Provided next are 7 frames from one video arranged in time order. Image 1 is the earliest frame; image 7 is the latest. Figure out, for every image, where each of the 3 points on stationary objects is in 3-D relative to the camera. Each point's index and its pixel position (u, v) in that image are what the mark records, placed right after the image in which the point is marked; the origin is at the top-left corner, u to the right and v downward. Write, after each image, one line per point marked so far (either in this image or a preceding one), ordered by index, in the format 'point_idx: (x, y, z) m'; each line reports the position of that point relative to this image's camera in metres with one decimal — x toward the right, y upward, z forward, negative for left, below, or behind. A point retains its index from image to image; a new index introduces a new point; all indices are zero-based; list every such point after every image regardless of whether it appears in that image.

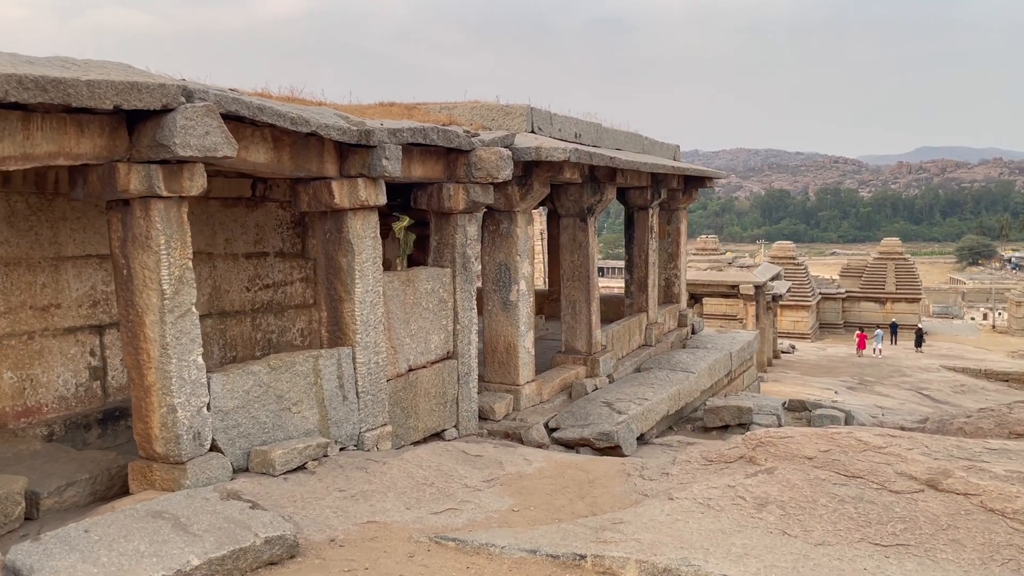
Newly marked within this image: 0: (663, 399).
0: (+1.2, -0.9, +6.6) m
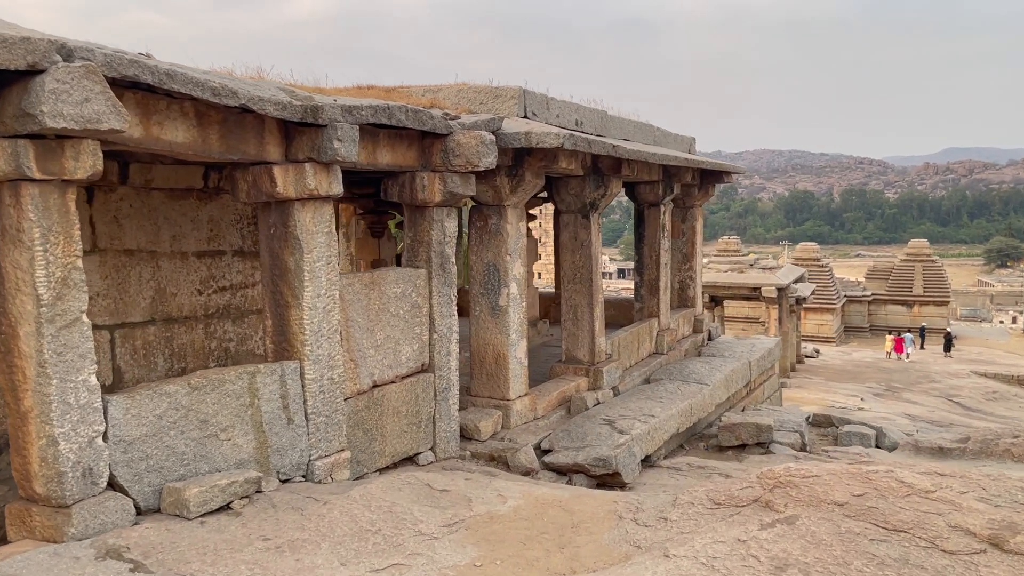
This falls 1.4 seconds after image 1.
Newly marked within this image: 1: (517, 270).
0: (+1.1, -0.9, +5.9) m
1: (0.0, +0.1, +5.4) m
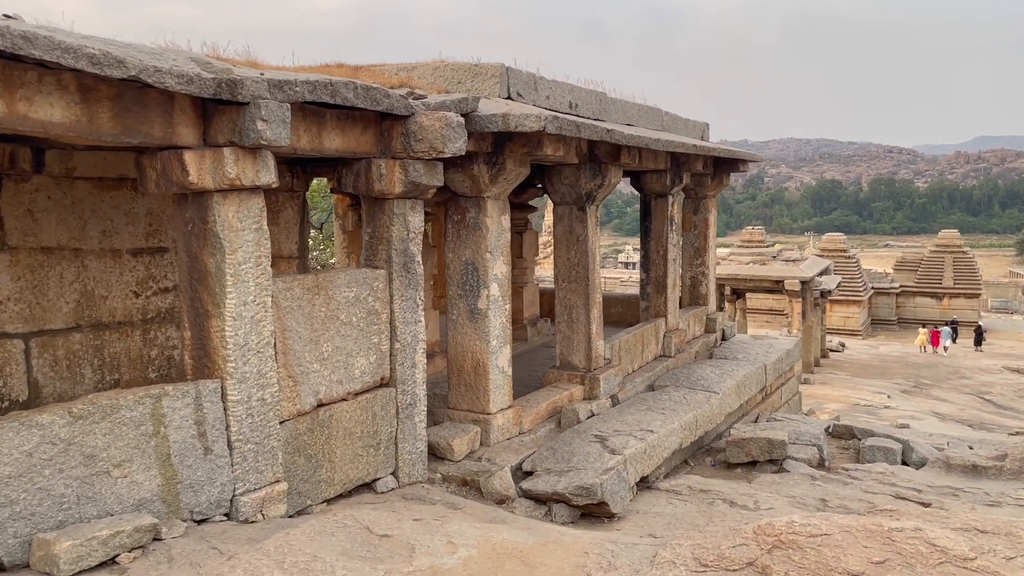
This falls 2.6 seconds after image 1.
0: (+1.0, -0.9, +5.3) m
1: (-0.1, +0.1, +4.9) m
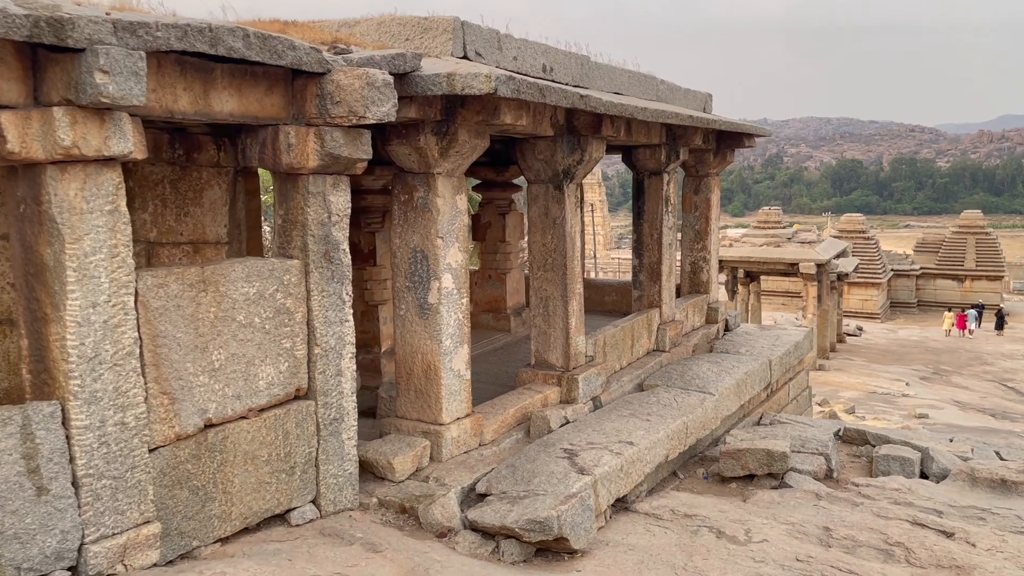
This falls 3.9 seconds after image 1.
0: (+0.8, -0.9, +4.7) m
1: (-0.3, +0.2, +4.2) m
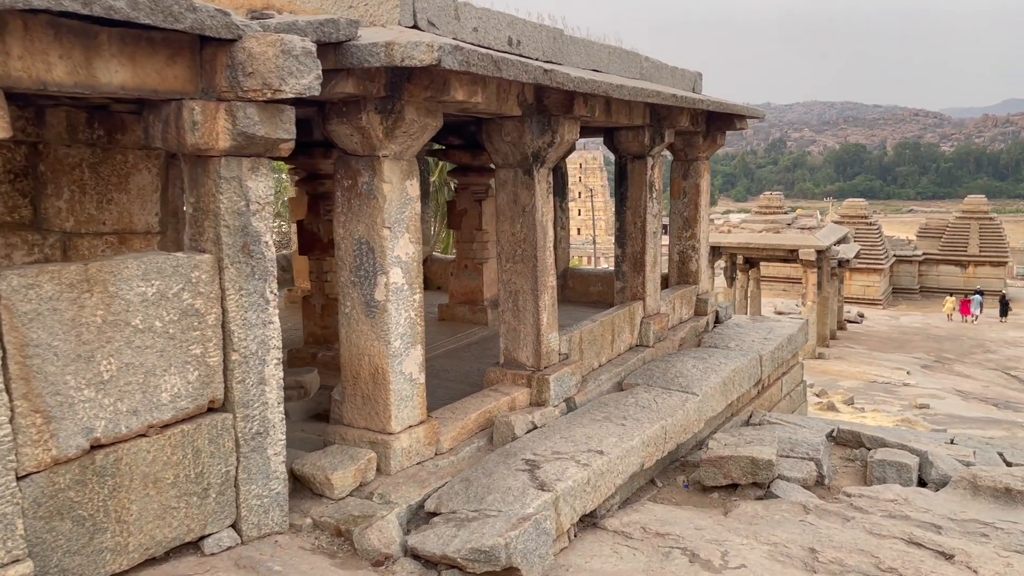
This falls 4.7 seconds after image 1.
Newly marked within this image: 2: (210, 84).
0: (+0.6, -0.8, +4.3) m
1: (-0.5, +0.2, +3.8) m
2: (-1.0, +0.7, +2.8) m
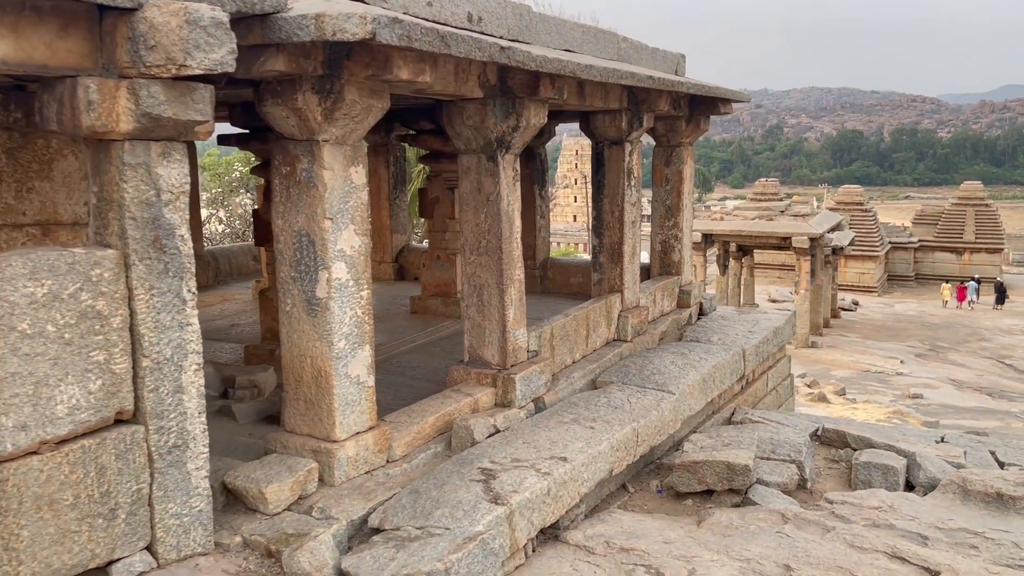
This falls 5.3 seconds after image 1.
0: (+0.4, -0.8, +4.0) m
1: (-0.7, +0.2, +3.5) m
2: (-1.2, +0.7, +2.5) m
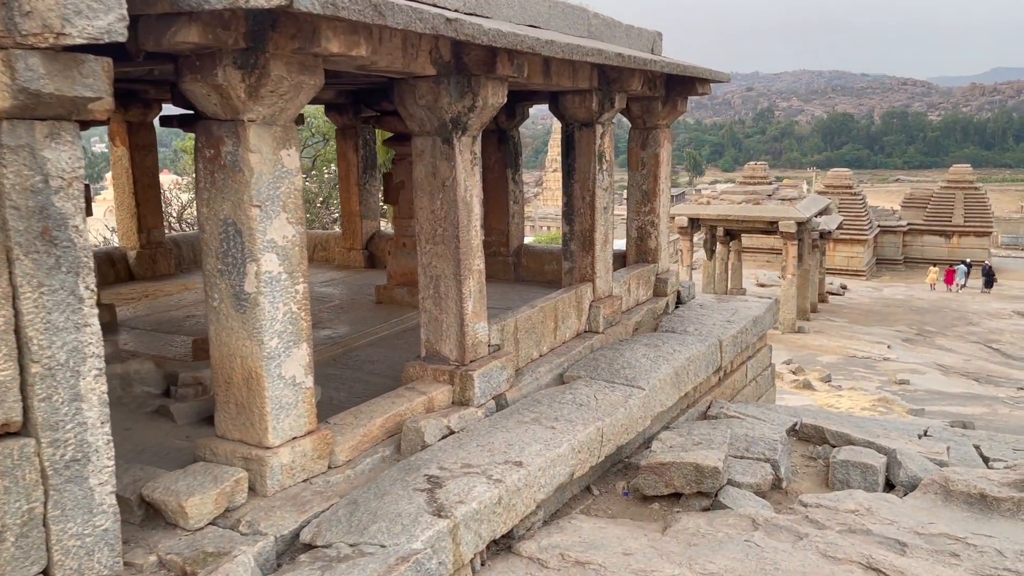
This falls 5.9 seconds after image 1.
0: (+0.2, -0.8, +3.7) m
1: (-0.9, +0.2, +3.2) m
2: (-1.4, +0.7, +2.2) m
